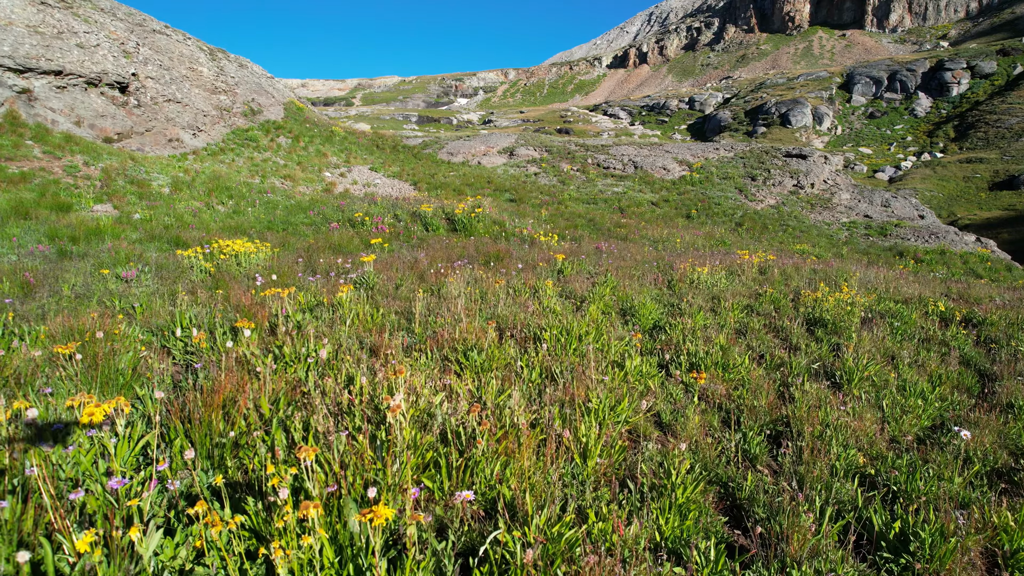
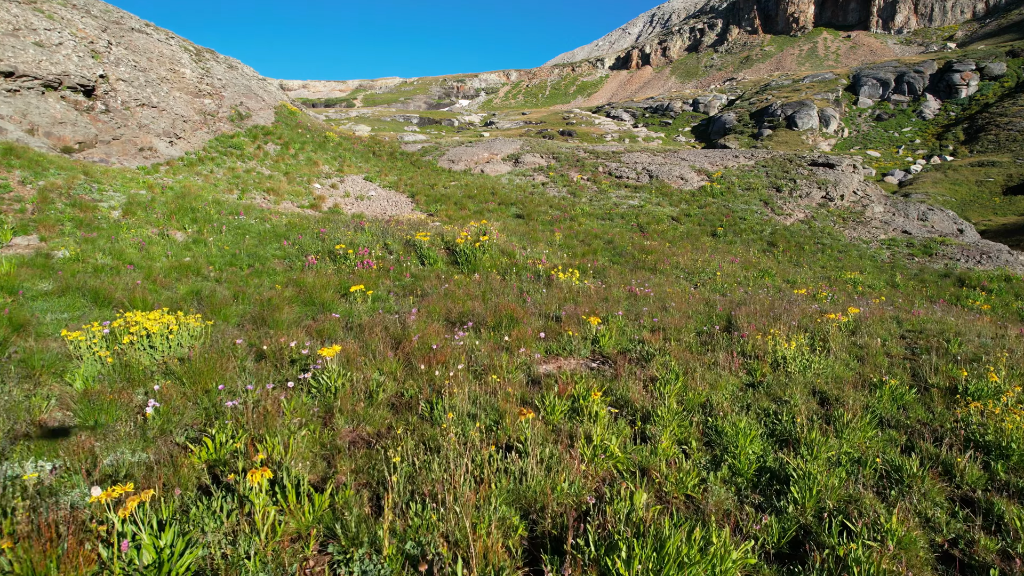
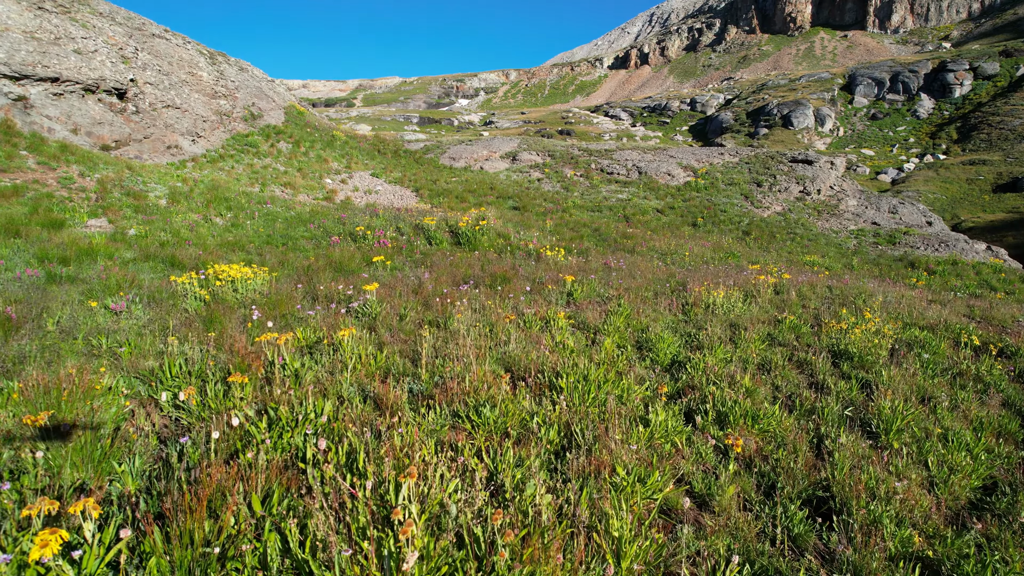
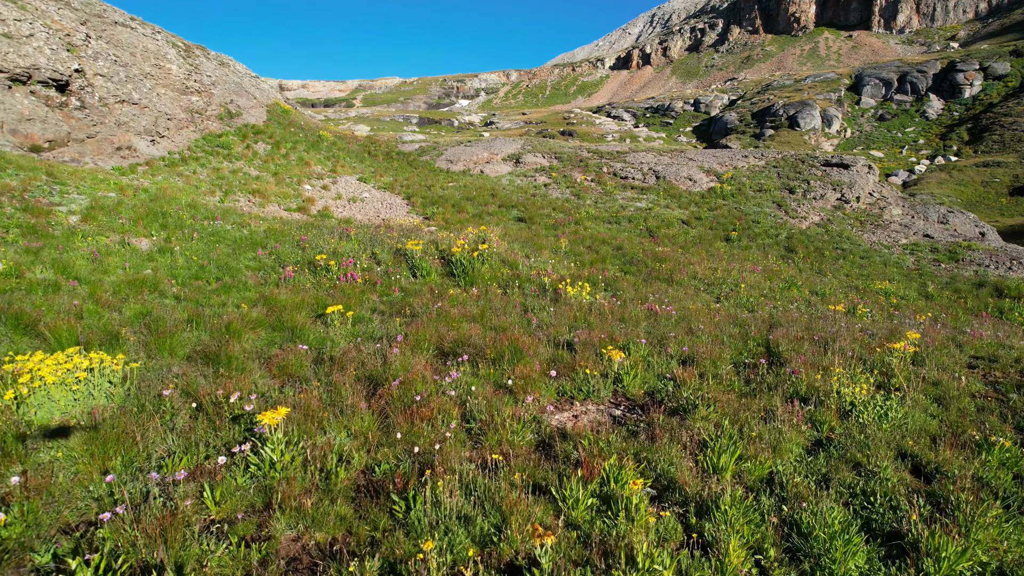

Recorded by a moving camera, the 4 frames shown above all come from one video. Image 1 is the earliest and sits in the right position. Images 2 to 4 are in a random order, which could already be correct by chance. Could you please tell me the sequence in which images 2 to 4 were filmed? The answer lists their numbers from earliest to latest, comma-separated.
3, 2, 4
